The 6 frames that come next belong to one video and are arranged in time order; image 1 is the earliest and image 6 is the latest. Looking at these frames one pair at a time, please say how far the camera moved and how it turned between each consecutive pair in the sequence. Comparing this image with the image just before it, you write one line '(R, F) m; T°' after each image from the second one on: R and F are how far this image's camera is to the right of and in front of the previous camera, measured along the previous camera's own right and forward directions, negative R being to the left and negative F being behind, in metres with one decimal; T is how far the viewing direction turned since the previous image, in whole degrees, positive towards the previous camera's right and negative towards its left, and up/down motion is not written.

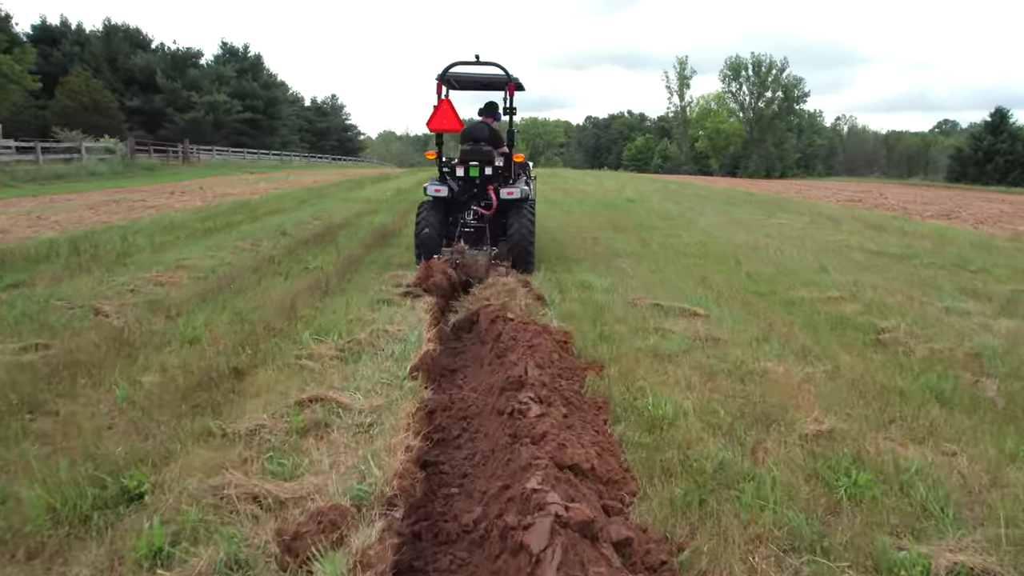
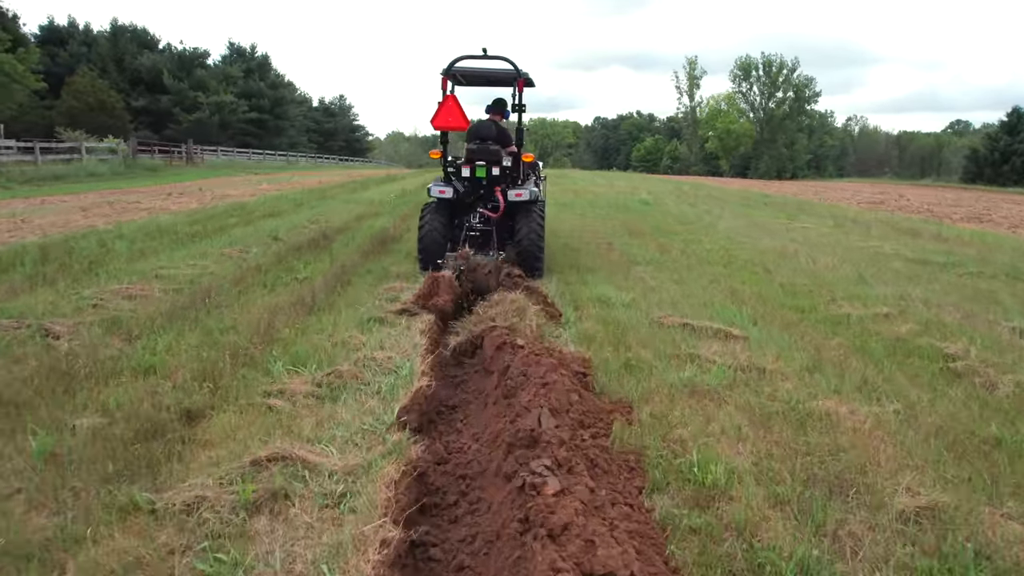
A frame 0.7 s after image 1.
(0.0, +0.8) m; -1°
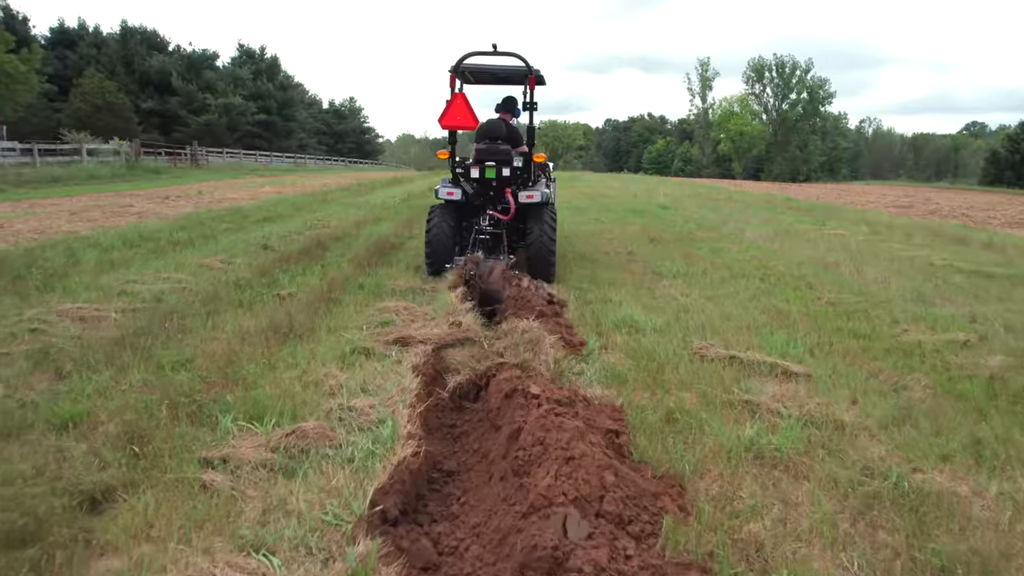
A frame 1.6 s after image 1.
(0.0, +0.9) m; -1°
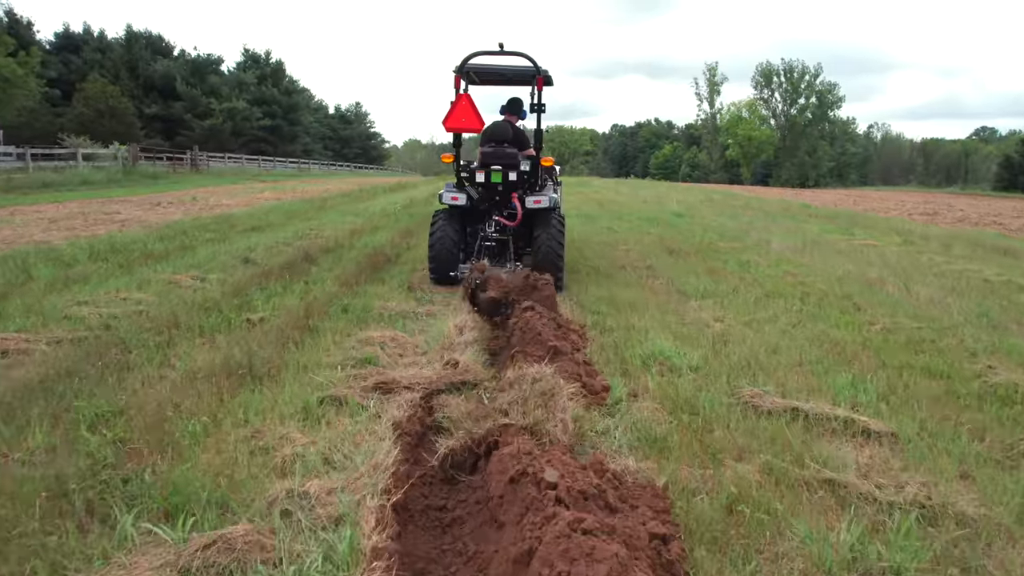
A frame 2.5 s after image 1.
(0.0, +0.9) m; -1°
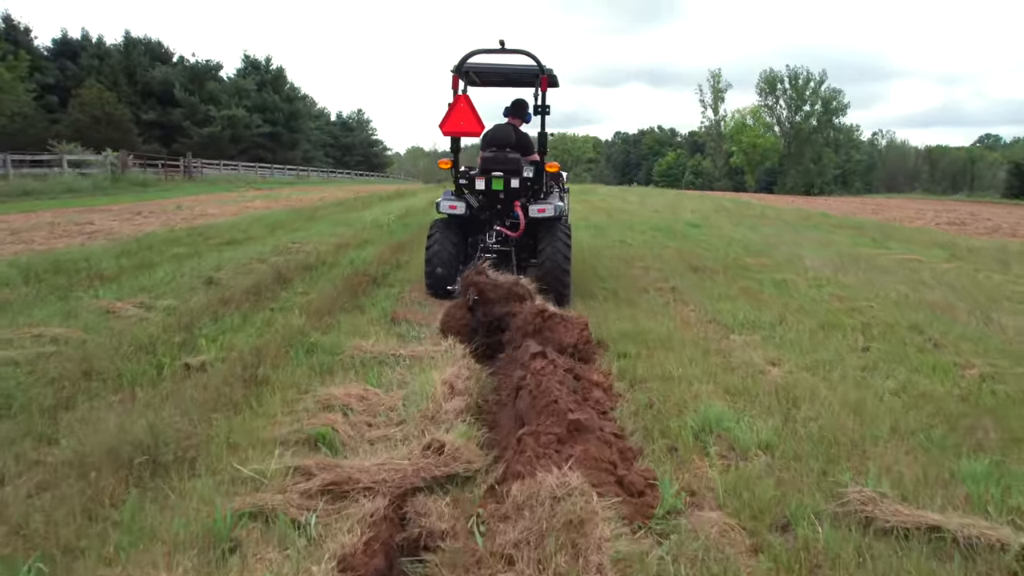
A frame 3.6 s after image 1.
(0.0, +1.2) m; 0°
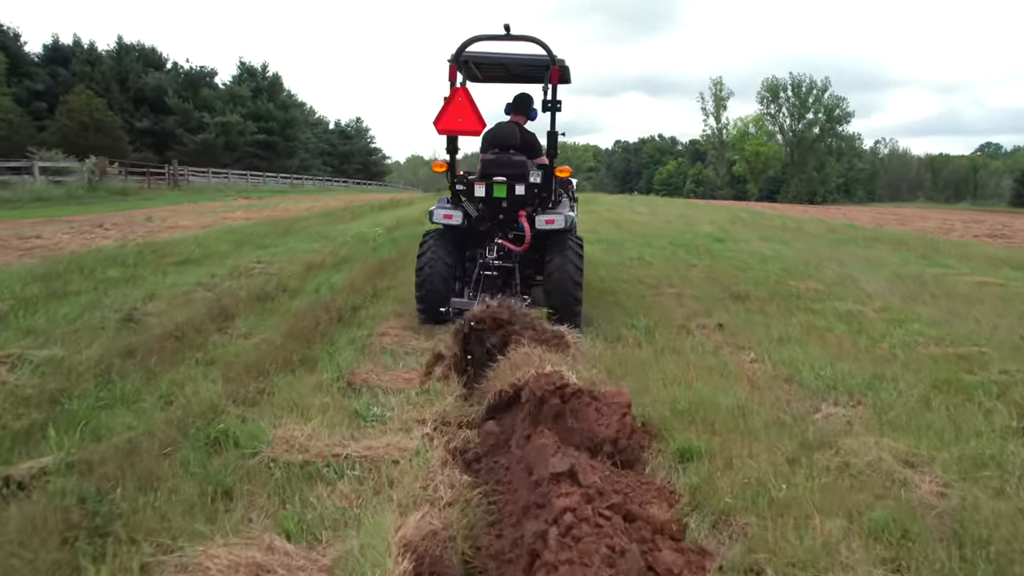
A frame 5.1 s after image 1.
(0.0, +1.7) m; 0°
